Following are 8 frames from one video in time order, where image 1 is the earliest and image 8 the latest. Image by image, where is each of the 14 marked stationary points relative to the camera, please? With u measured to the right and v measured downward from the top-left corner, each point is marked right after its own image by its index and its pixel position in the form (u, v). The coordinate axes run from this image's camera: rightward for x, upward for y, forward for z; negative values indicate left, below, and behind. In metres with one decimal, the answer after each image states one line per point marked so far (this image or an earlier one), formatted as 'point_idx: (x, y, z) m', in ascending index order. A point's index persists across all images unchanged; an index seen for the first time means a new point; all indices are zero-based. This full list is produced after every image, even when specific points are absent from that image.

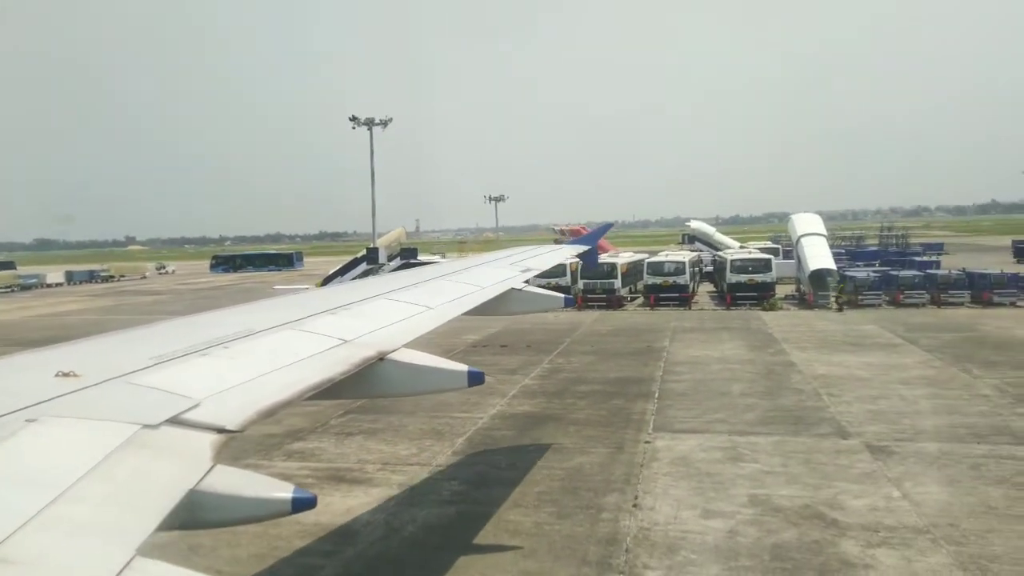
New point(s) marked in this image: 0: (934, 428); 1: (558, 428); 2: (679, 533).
0: (+7.8, -2.6, +14.2) m
1: (+0.9, -2.9, +15.7) m
2: (+2.1, -3.1, +9.7) m
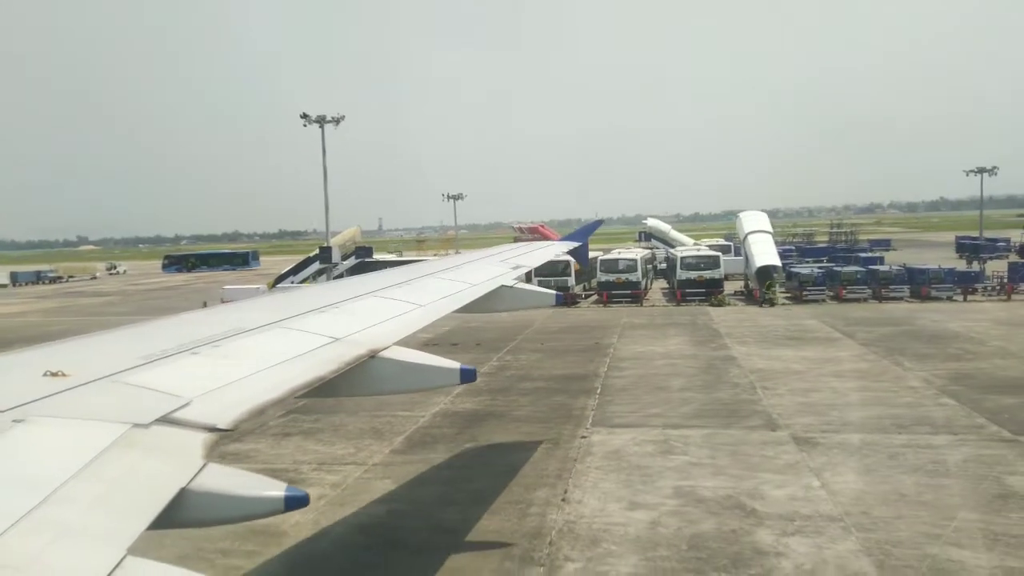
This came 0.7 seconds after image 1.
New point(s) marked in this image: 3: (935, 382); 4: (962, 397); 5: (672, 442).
0: (+6.6, -2.5, +14.6) m
1: (-0.3, -2.8, +15.8) m
2: (+1.2, -3.1, +9.9) m
3: (+9.7, -2.2, +17.6) m
4: (+9.3, -2.3, +15.9) m
5: (+2.9, -2.7, +13.8) m
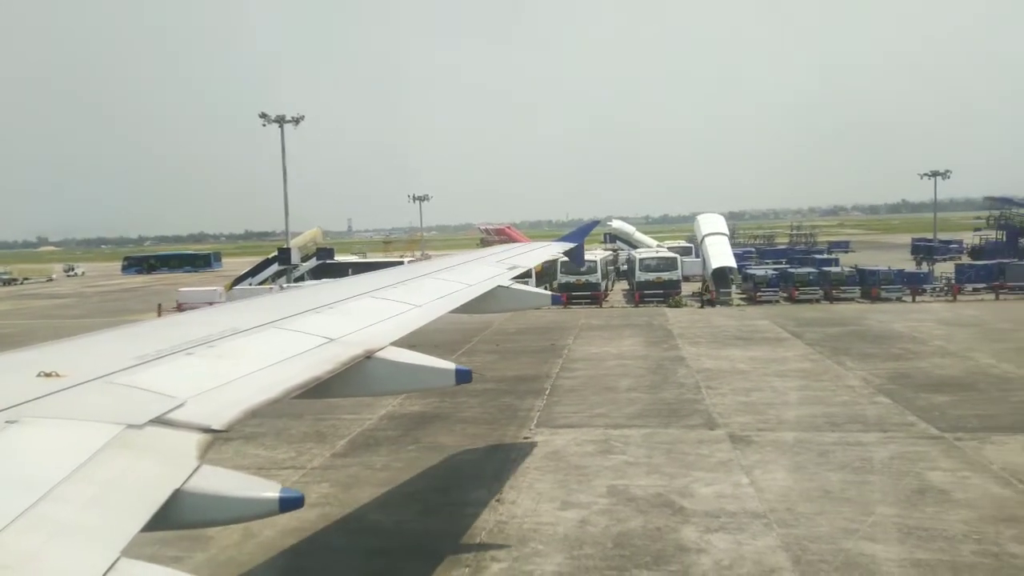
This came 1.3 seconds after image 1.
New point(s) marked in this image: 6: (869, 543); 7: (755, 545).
0: (+5.5, -2.5, +14.9) m
1: (-1.5, -2.8, +15.9) m
2: (+0.3, -3.1, +10.0) m
3: (+8.5, -2.2, +18.1) m
4: (+8.2, -2.3, +16.3) m
5: (+1.8, -2.8, +14.0) m
6: (+4.1, -2.9, +8.8) m
7: (+2.8, -3.0, +9.0) m
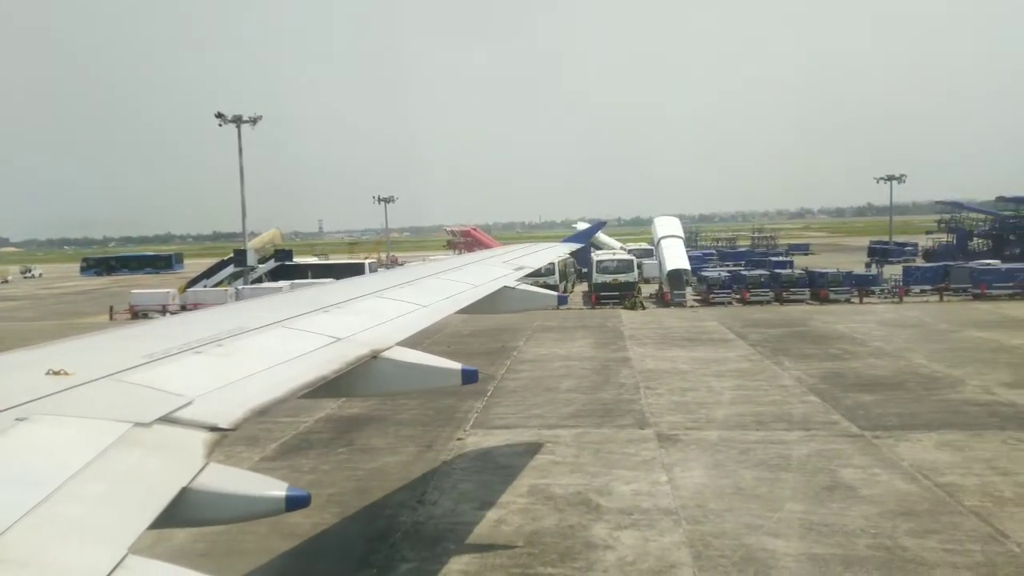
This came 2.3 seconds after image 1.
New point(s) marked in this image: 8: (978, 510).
0: (+4.2, -2.6, +15.2) m
1: (-2.8, -2.9, +15.9) m
2: (-0.8, -3.1, +10.0) m
3: (+7.1, -2.2, +18.4) m
4: (+6.8, -2.3, +16.7) m
5: (+0.6, -2.8, +14.1) m
6: (+3.0, -2.9, +9.0) m
7: (+1.8, -3.0, +9.1) m
8: (+5.8, -2.8, +9.6) m
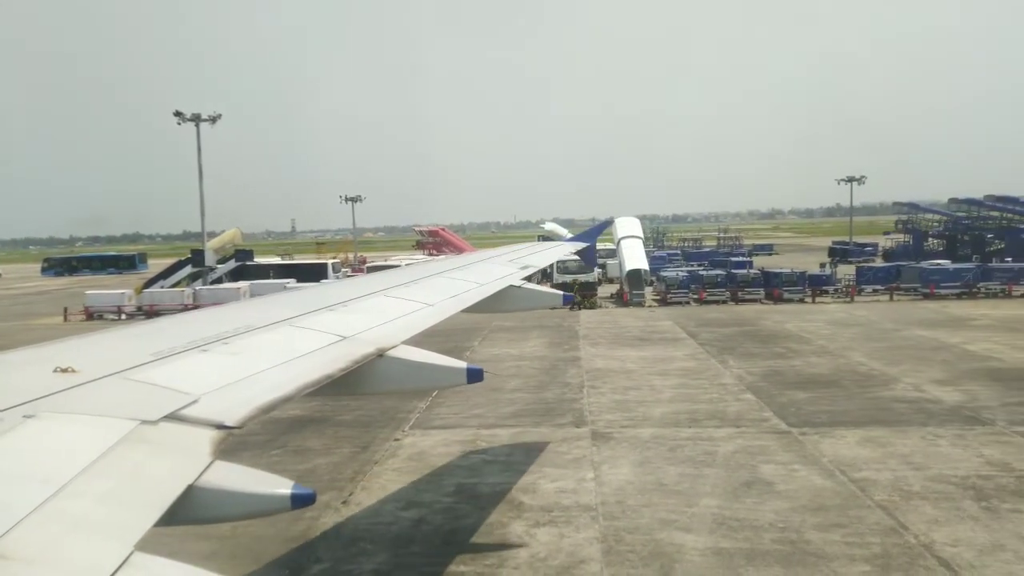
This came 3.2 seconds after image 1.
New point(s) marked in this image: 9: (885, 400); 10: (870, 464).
0: (+3.0, -2.6, +15.4) m
1: (-4.0, -2.9, +15.8) m
2: (-1.9, -3.1, +10.1) m
3: (+5.8, -2.2, +18.7) m
4: (+5.5, -2.3, +17.0) m
5: (-0.6, -2.8, +14.2) m
6: (+2.0, -2.9, +9.2) m
7: (+0.8, -3.0, +9.3) m
8: (+4.8, -2.8, +9.8) m
9: (+7.7, -2.3, +15.8) m
10: (+5.4, -2.7, +11.5) m
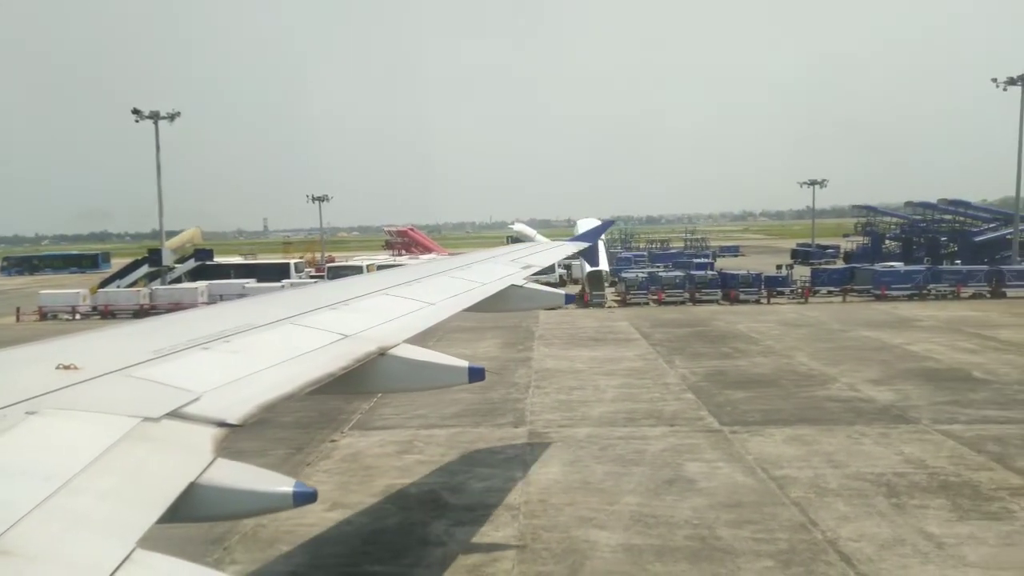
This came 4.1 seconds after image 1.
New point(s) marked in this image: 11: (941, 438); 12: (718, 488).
0: (+1.8, -2.6, +15.6) m
1: (-5.3, -2.9, +15.7) m
2: (-2.9, -3.1, +10.1) m
3: (+4.4, -2.3, +19.0) m
4: (+4.3, -2.3, +17.2) m
5: (-1.8, -2.8, +14.2) m
6: (+1.0, -3.0, +9.3) m
7: (-0.2, -3.0, +9.4) m
8: (+3.8, -2.8, +10.1) m
9: (+6.4, -2.3, +16.1) m
10: (+4.3, -2.7, +11.8) m
11: (+7.2, -2.5, +12.8) m
12: (+2.9, -2.8, +10.7) m
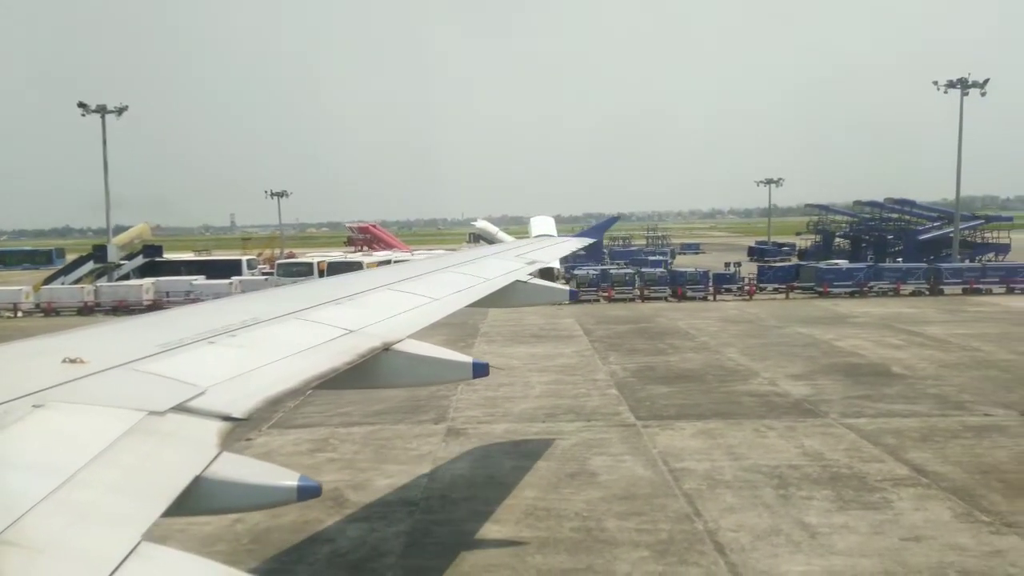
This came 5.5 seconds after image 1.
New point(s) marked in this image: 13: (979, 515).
0: (+0.2, -2.5, +15.7) m
1: (-6.8, -2.8, +15.6) m
2: (-4.3, -3.1, +10.0) m
3: (+2.7, -2.2, +19.3) m
4: (+2.6, -2.3, +17.5) m
5: (-3.3, -2.8, +14.2) m
6: (-0.3, -2.9, +9.5) m
7: (-1.6, -3.0, +9.4) m
8: (+2.4, -2.7, +10.3) m
9: (+4.8, -2.3, +16.4) m
10: (+2.9, -2.6, +12.0) m
11: (+5.7, -2.5, +13.2) m
12: (+1.5, -2.7, +10.9) m
13: (+5.7, -2.8, +9.3) m
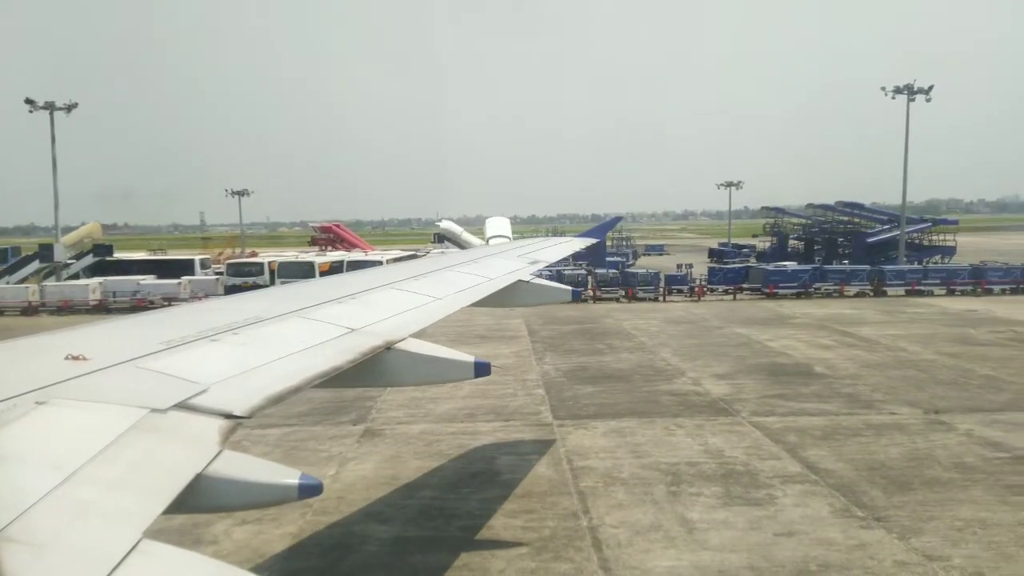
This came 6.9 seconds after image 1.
0: (-1.4, -2.5, +15.8) m
1: (-8.4, -2.8, +15.5) m
2: (-5.6, -3.1, +10.0) m
3: (+1.0, -2.2, +19.5) m
4: (+1.0, -2.3, +17.7) m
5: (-4.9, -2.8, +14.2) m
6: (-1.7, -2.9, +9.6) m
7: (-2.9, -3.0, +9.5) m
8: (+1.0, -2.8, +10.5) m
9: (+3.2, -2.3, +16.7) m
10: (+1.4, -2.7, +12.3) m
11: (+4.2, -2.5, +13.5) m
12: (0.0, -2.8, +11.0) m
13: (+4.3, -2.8, +9.7) m
